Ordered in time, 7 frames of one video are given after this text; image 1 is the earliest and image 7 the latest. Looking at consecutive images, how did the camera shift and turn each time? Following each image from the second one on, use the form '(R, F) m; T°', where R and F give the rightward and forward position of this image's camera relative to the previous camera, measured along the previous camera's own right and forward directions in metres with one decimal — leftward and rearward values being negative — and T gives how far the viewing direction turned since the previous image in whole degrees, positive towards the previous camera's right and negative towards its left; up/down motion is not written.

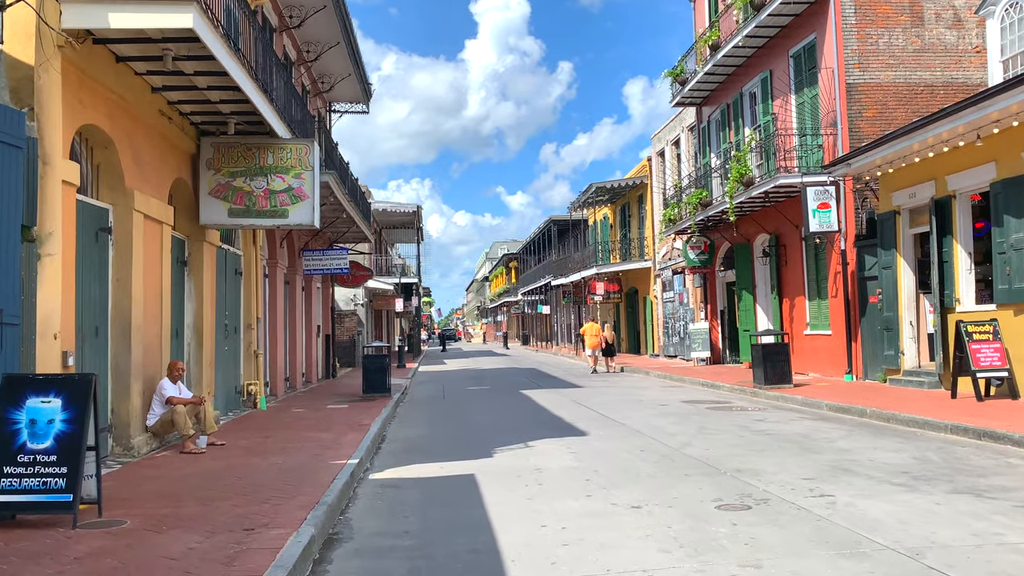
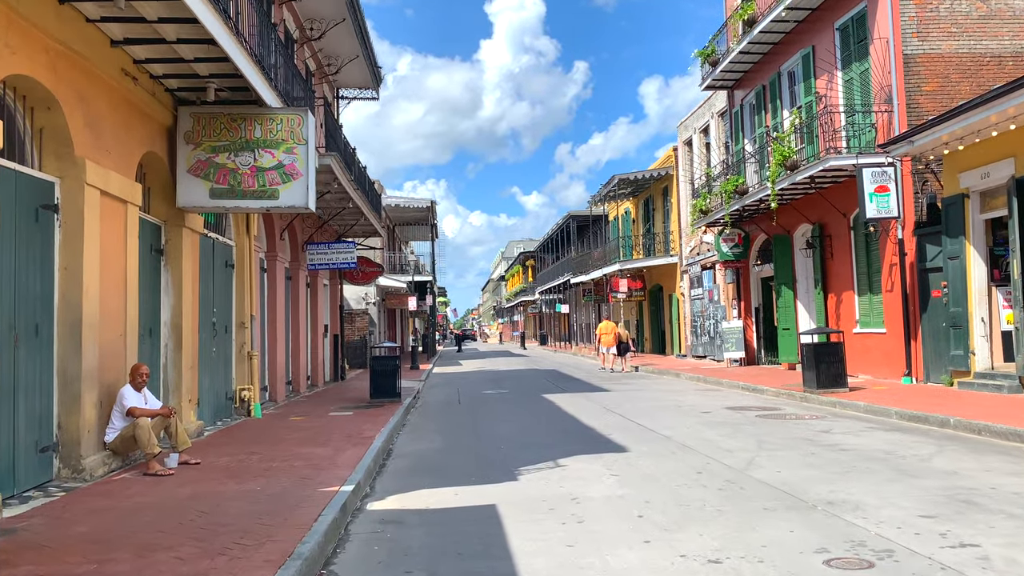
(-0.1, +1.4) m; -1°
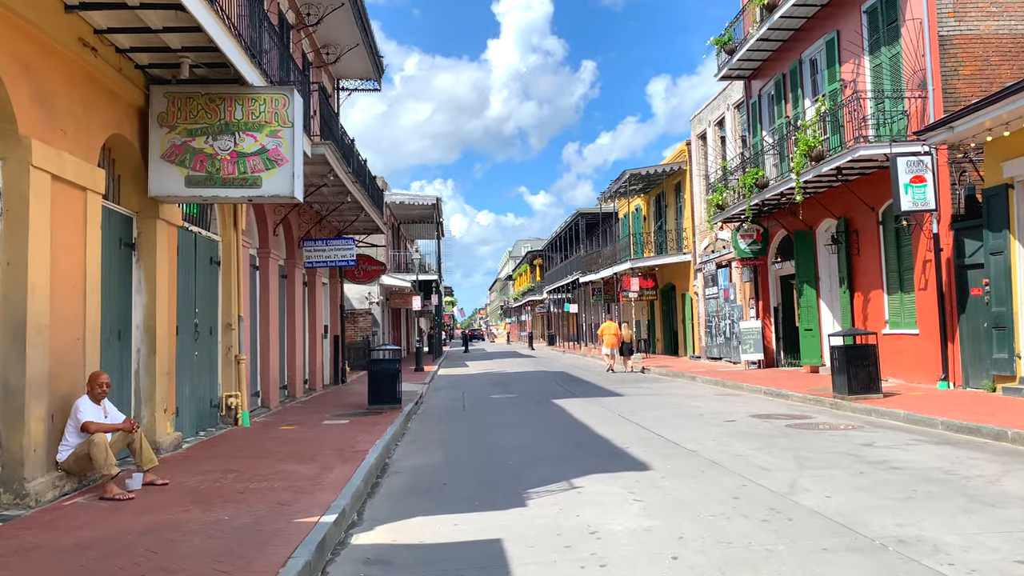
(0.0, +0.9) m; -1°
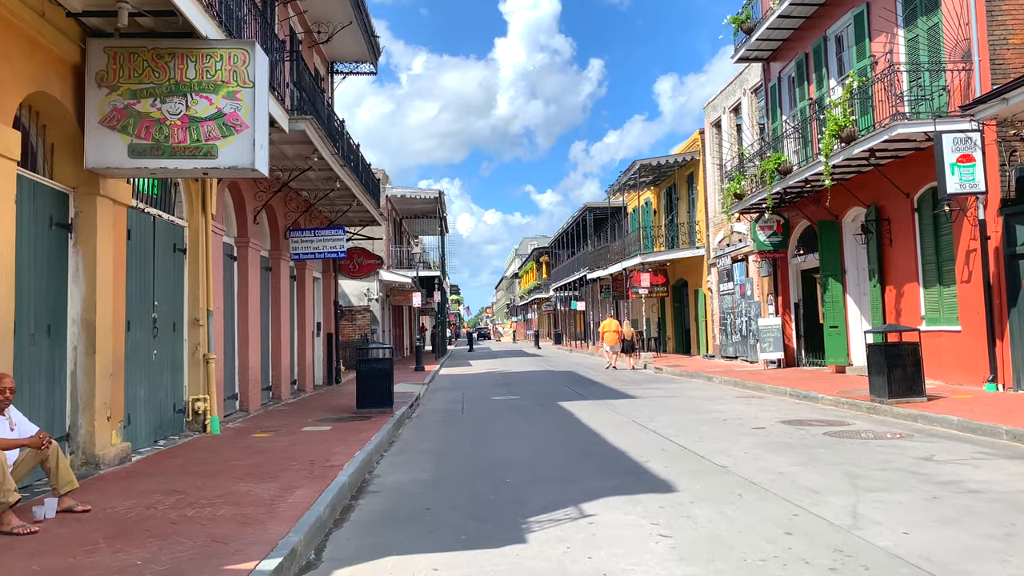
(+0.1, +1.2) m; 0°
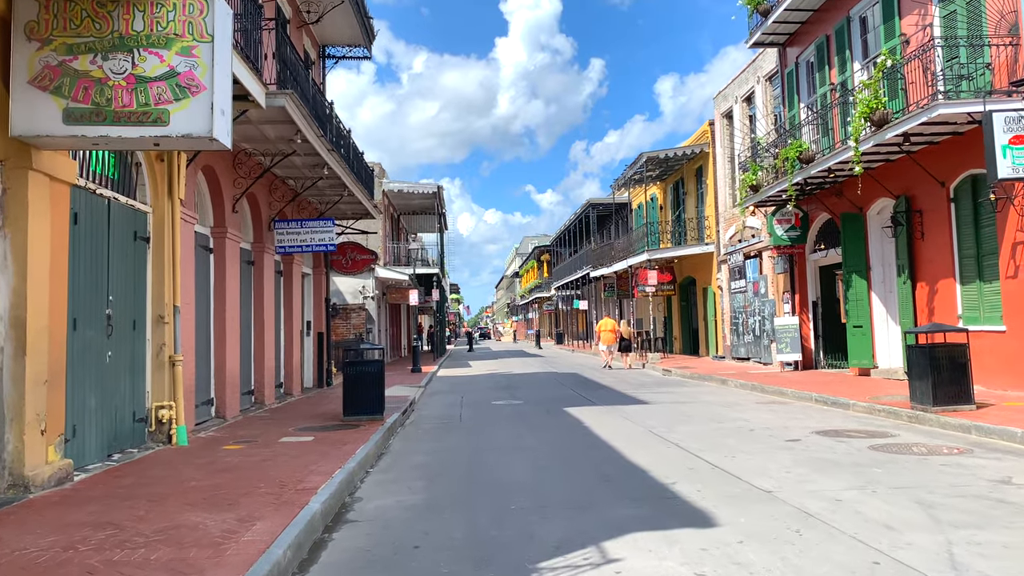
(0.0, +1.0) m; 0°
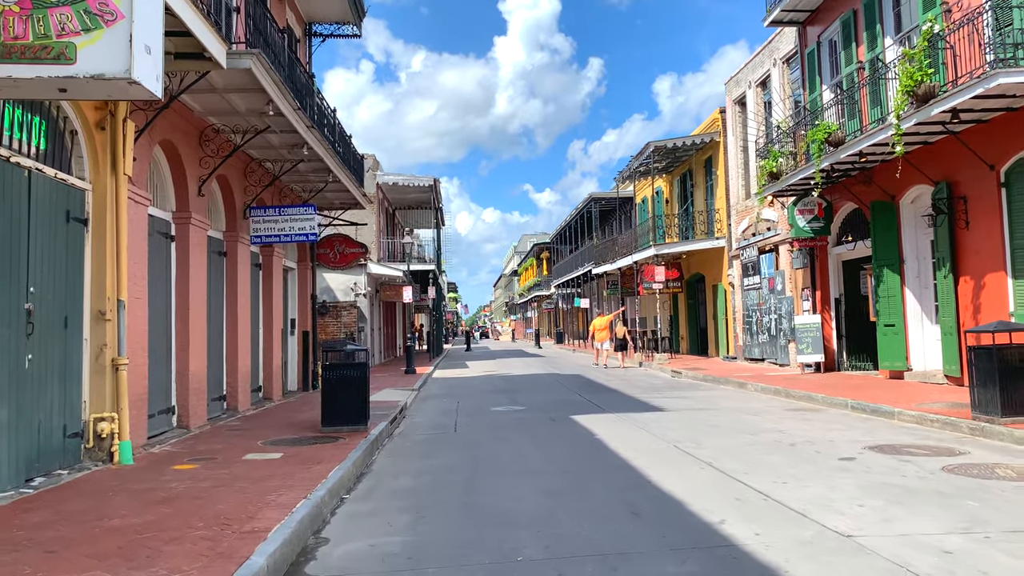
(0.0, +1.3) m; 0°
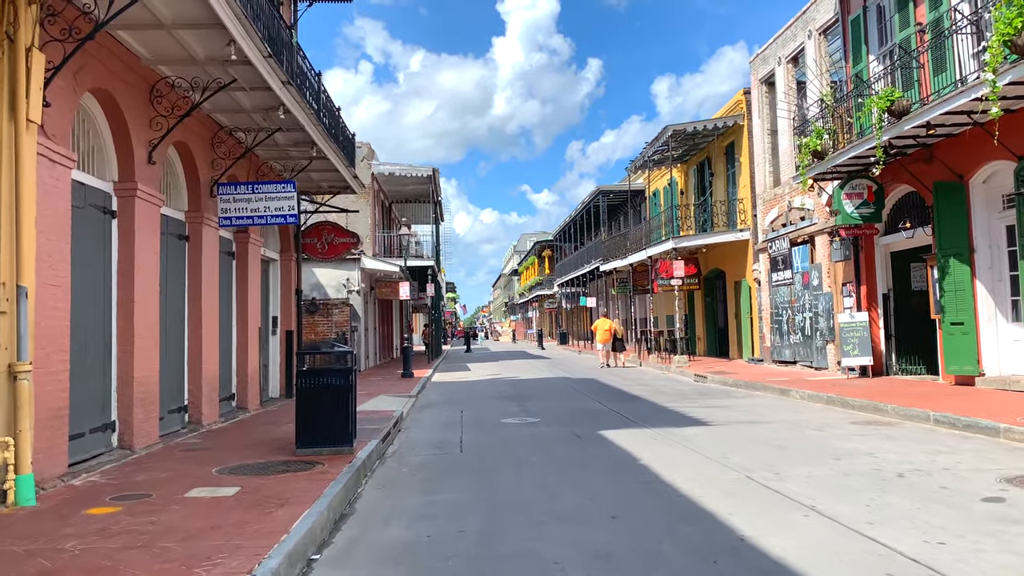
(-0.2, +1.8) m; 0°
